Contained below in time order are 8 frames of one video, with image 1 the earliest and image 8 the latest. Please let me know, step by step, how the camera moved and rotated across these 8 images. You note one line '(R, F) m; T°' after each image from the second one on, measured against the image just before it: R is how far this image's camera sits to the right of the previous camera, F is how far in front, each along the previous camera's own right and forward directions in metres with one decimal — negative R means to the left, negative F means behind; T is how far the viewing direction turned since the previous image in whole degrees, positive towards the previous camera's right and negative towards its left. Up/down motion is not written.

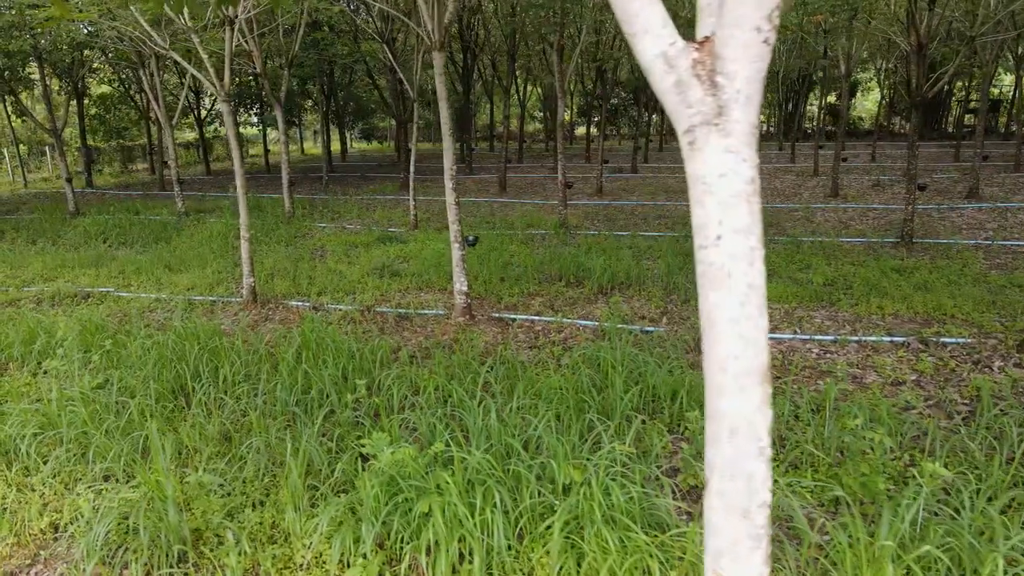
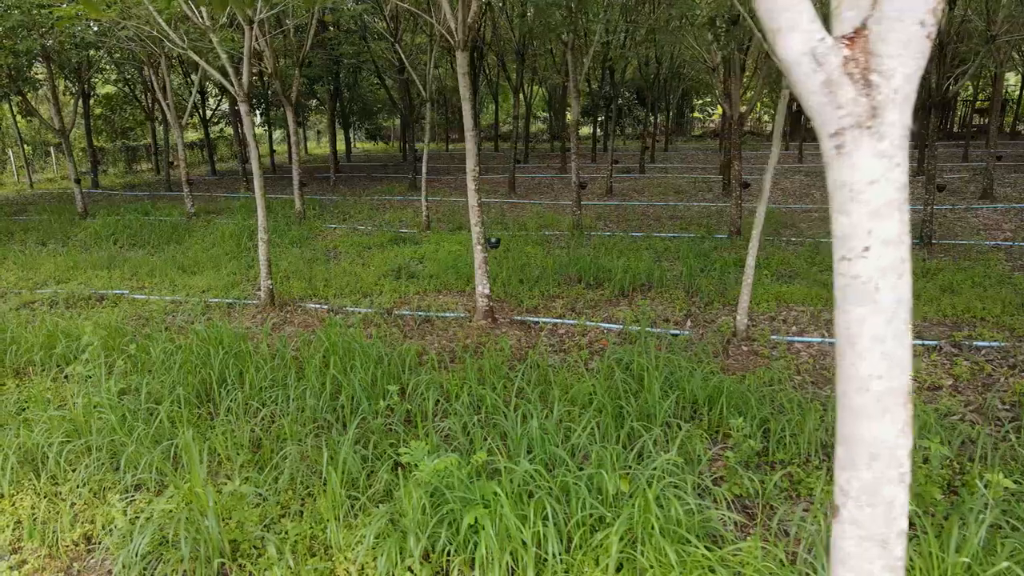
(-0.2, +0.1) m; 0°
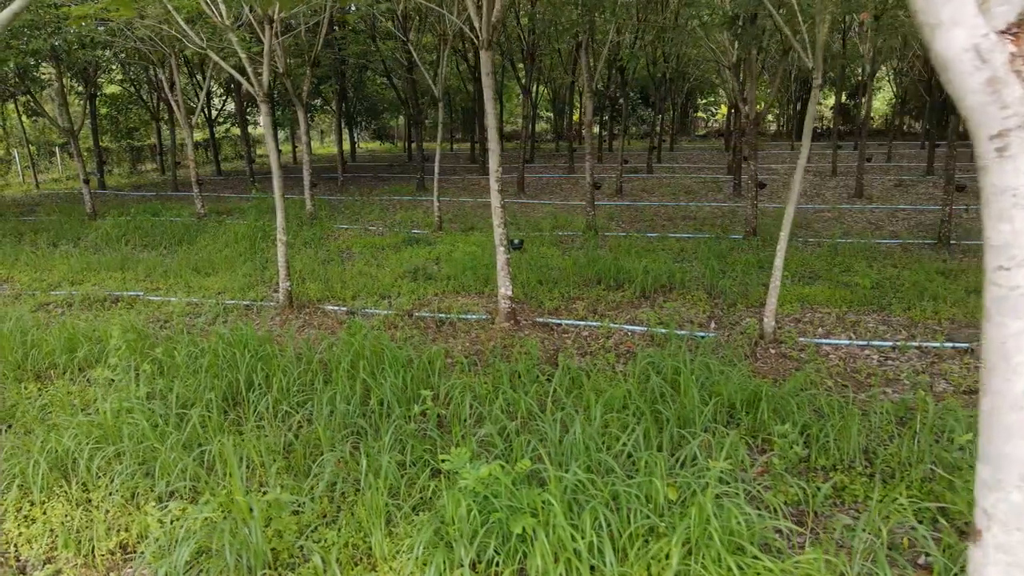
(-0.1, +0.1) m; 0°
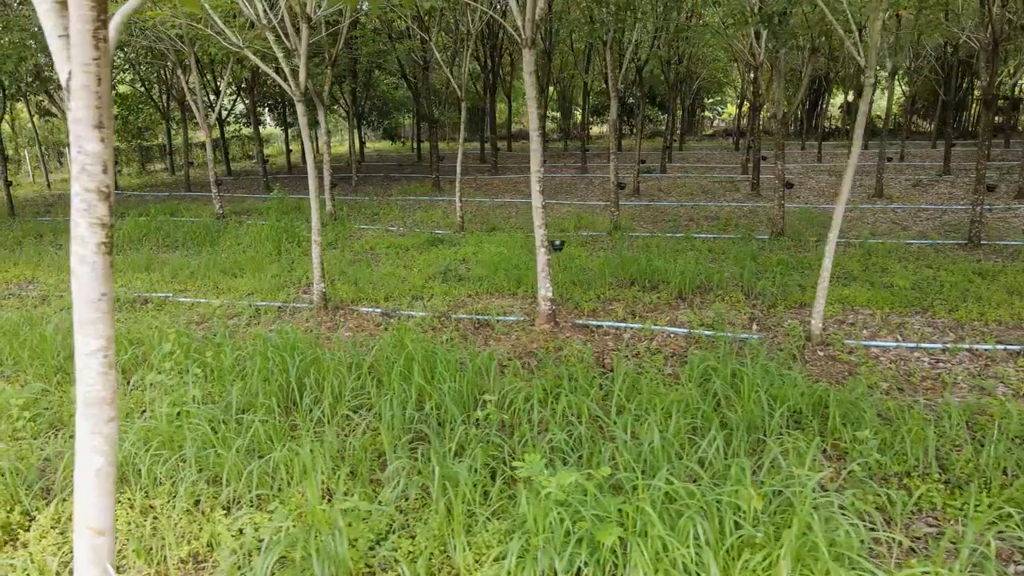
(-0.3, +0.1) m; 0°
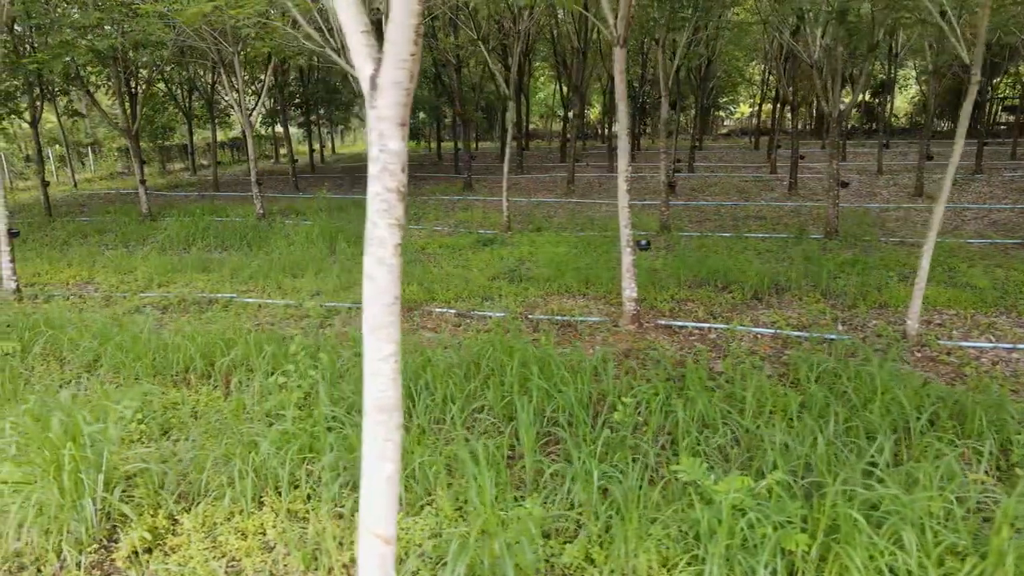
(-0.5, 0.0) m; 0°
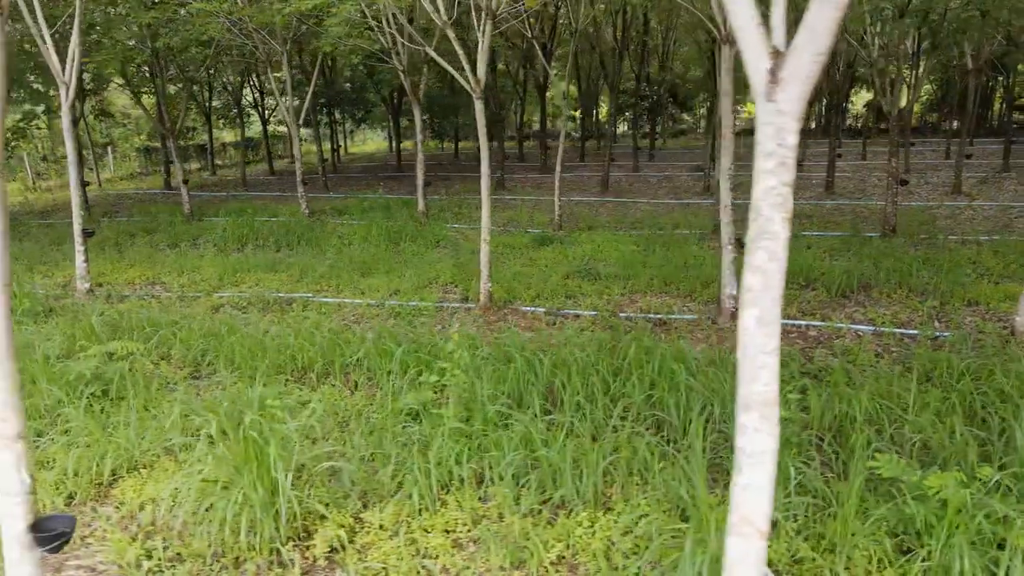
(-0.7, 0.0) m; 0°
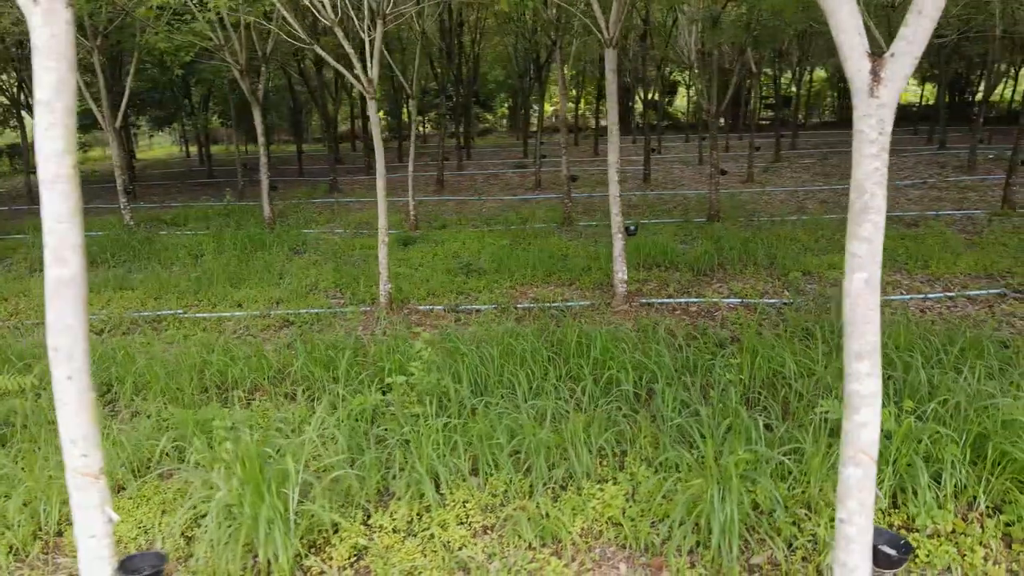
(-0.7, 0.0) m; +15°
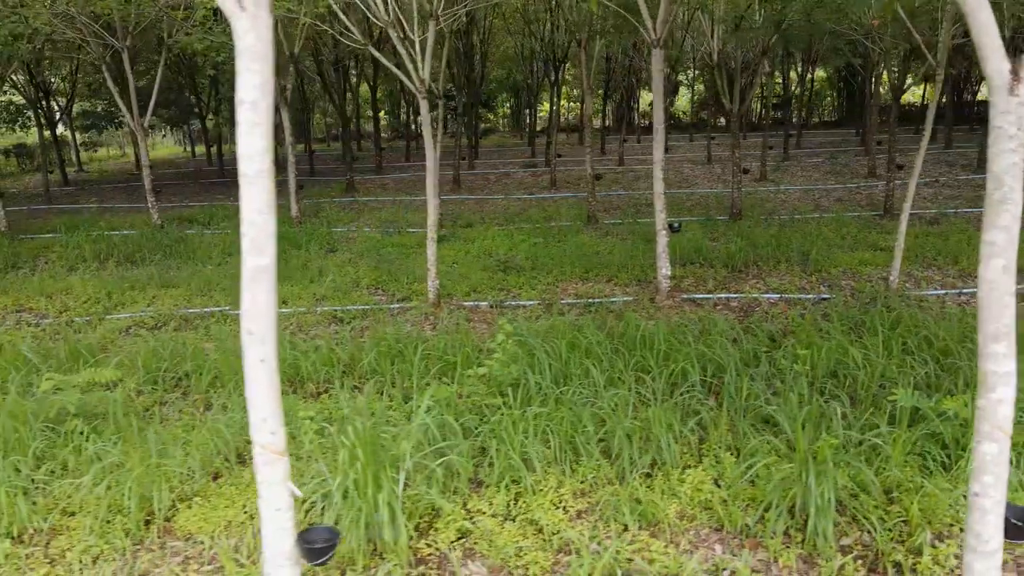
(-0.4, -0.1) m; 0°
